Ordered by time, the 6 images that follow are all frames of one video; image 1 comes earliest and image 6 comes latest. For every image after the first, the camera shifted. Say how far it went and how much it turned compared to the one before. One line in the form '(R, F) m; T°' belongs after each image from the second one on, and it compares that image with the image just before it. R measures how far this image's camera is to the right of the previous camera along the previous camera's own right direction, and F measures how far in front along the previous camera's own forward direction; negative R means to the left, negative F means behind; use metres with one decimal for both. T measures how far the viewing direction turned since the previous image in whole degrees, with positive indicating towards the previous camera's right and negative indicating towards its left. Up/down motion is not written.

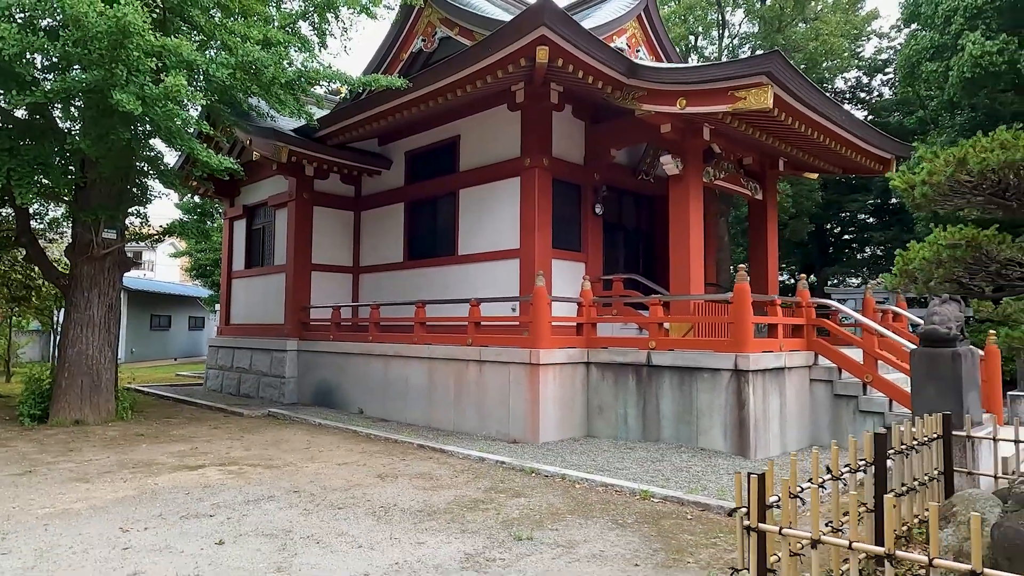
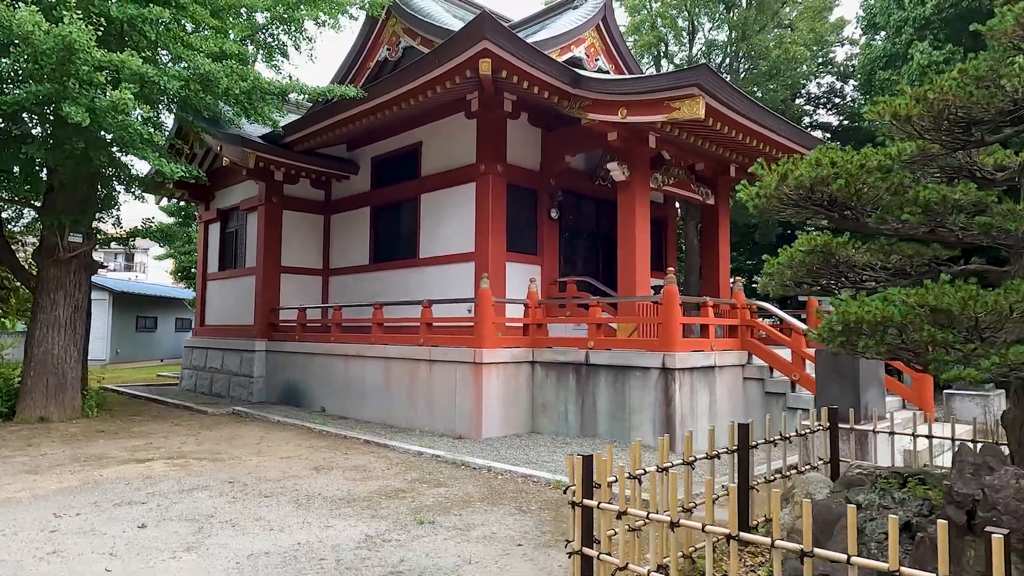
(+0.6, -0.3) m; 0°
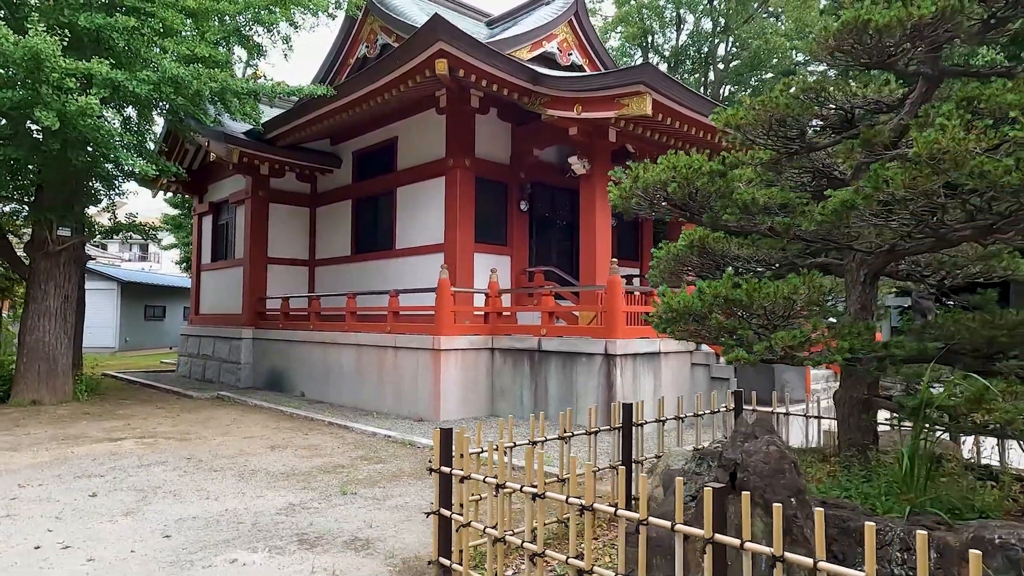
(+0.7, -0.4) m; -1°
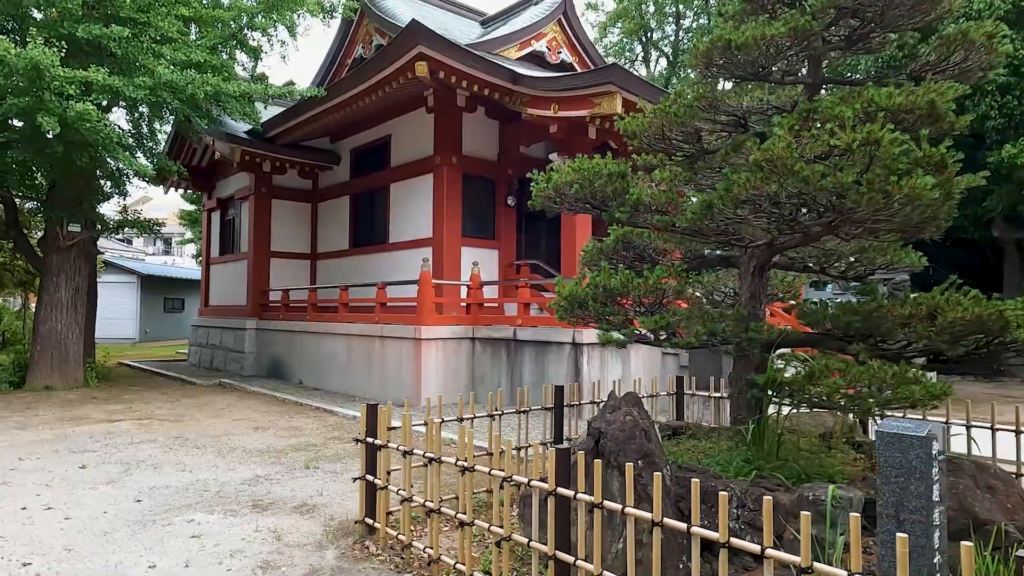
(+0.6, -0.4) m; -2°
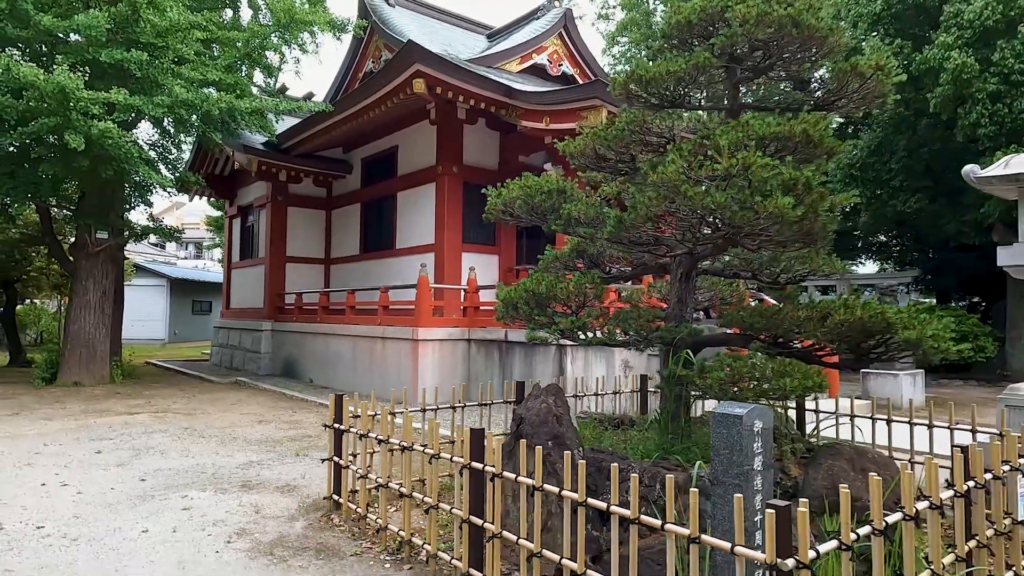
(+0.5, -0.5) m; -2°
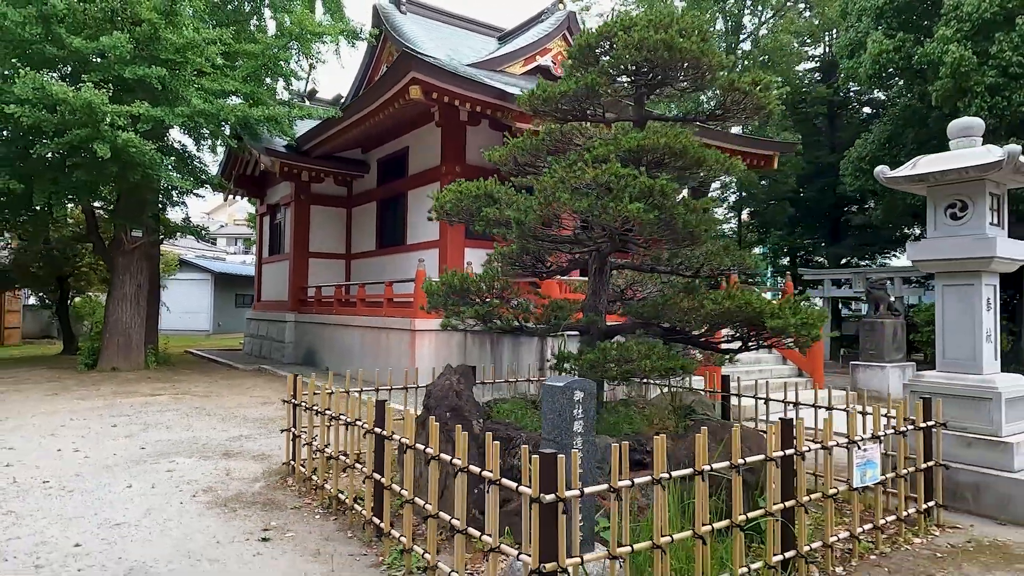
(+0.8, -0.5) m; -4°
